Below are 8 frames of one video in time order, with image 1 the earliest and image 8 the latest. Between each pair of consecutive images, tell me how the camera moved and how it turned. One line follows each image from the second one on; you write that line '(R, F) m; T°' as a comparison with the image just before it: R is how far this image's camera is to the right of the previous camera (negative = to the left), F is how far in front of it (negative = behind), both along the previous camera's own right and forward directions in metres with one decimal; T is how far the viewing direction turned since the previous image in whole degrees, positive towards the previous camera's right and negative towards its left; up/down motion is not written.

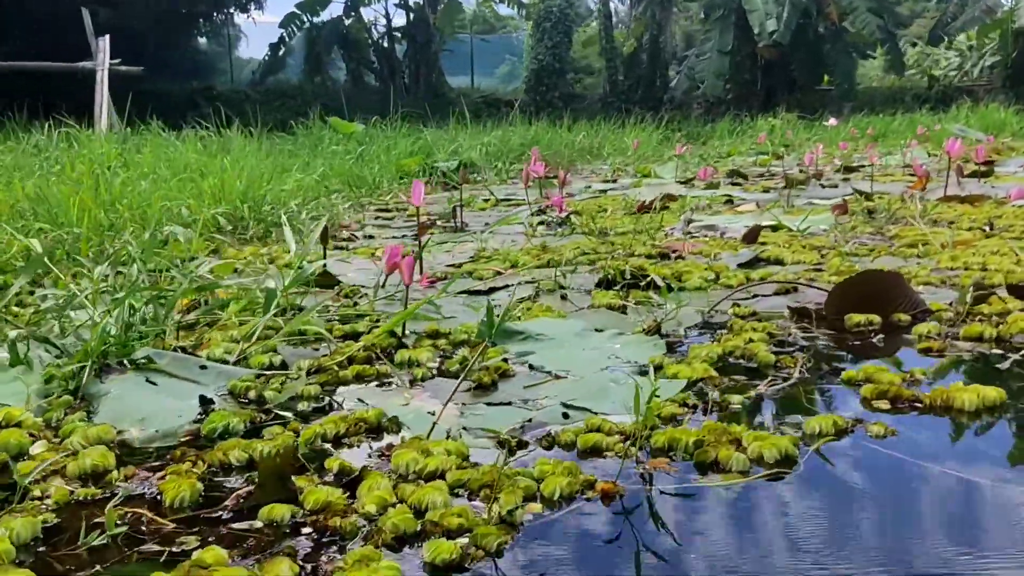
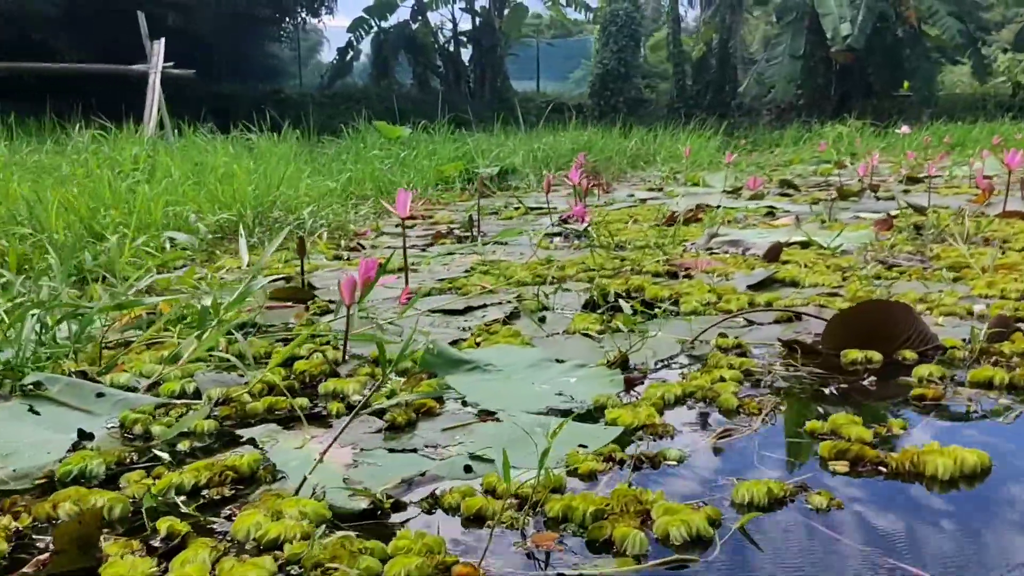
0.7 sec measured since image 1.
(+0.2, +0.1) m; -4°
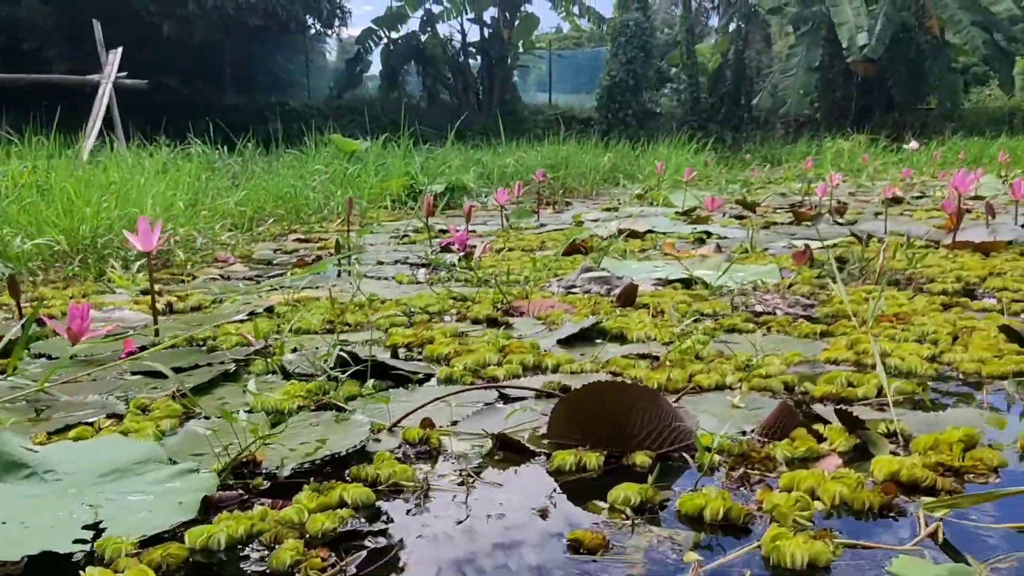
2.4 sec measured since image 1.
(+0.4, +0.3) m; -2°
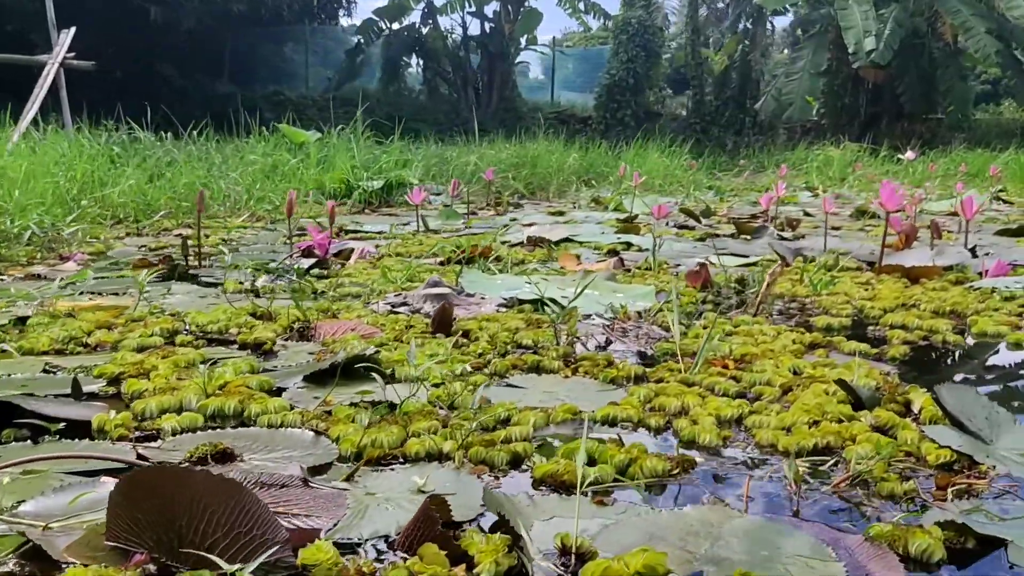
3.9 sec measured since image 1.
(+0.4, +0.3) m; -1°
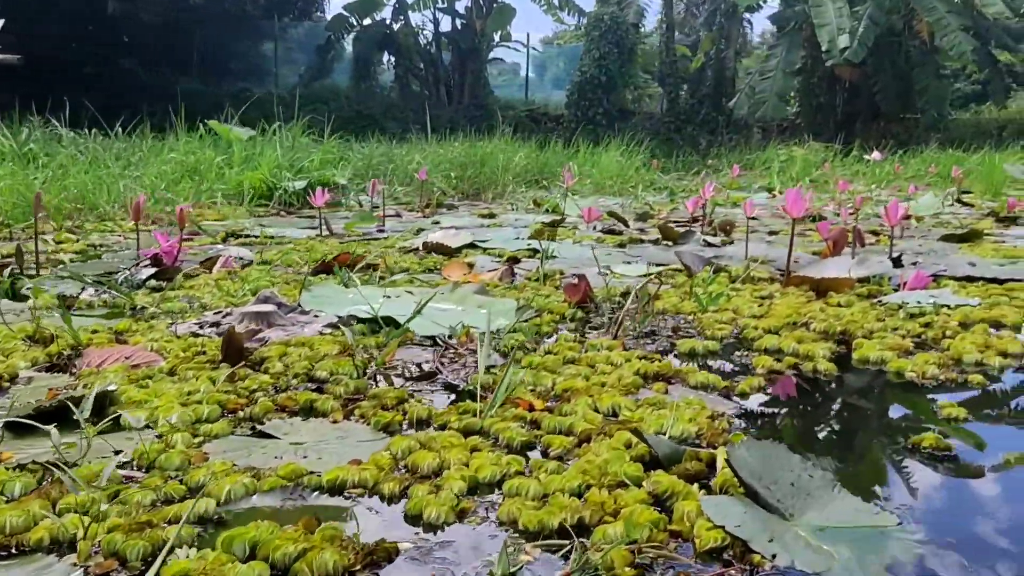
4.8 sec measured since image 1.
(+0.3, +0.2) m; +1°
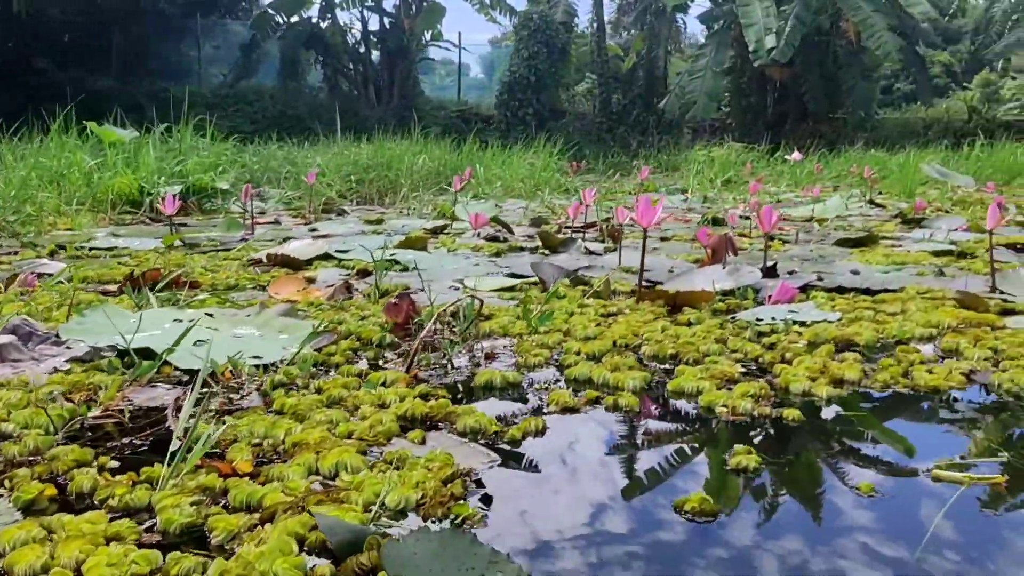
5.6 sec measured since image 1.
(+0.2, +0.2) m; +3°
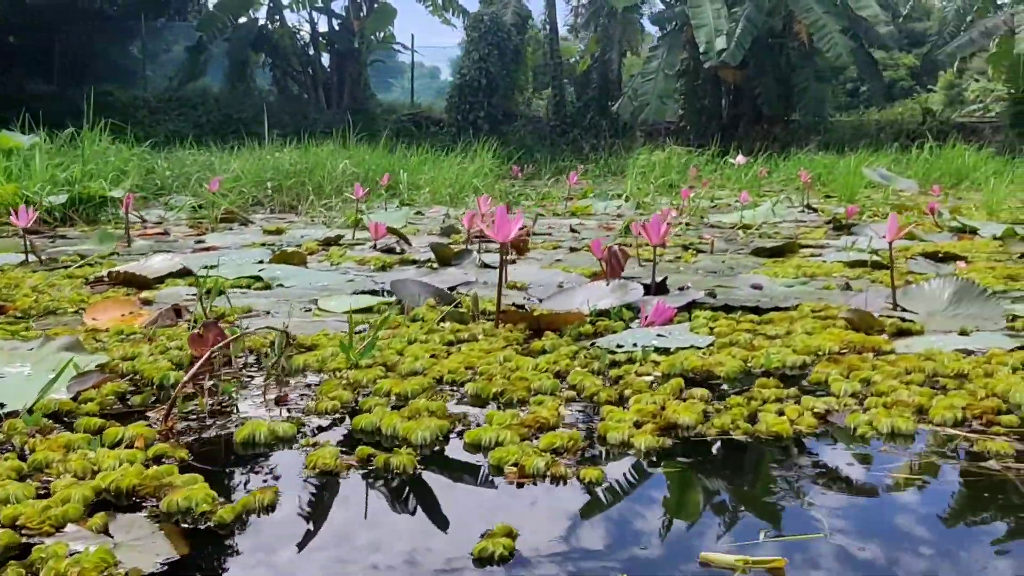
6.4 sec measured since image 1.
(+0.2, +0.2) m; +2°
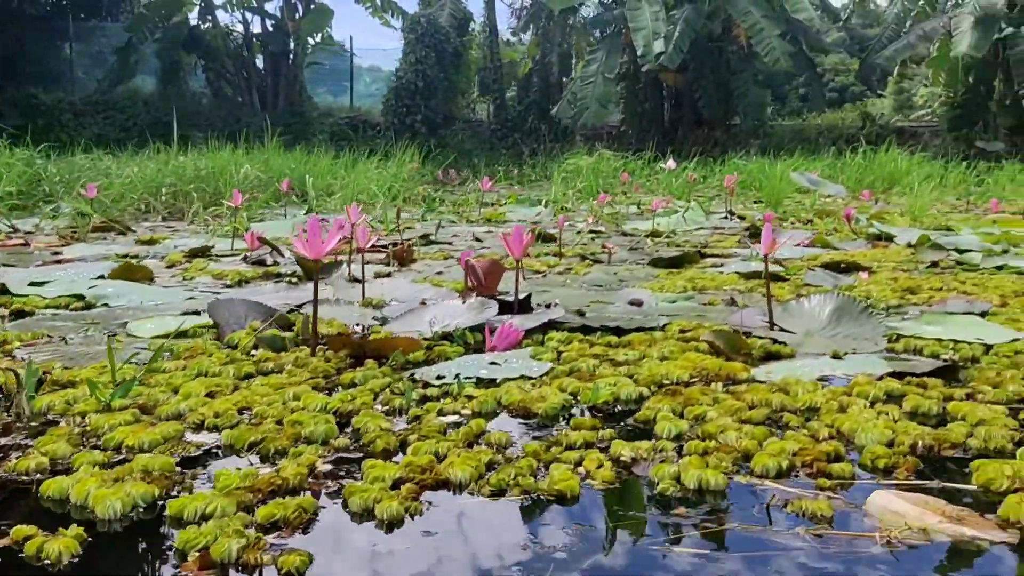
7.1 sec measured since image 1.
(+0.2, +0.2) m; +2°
